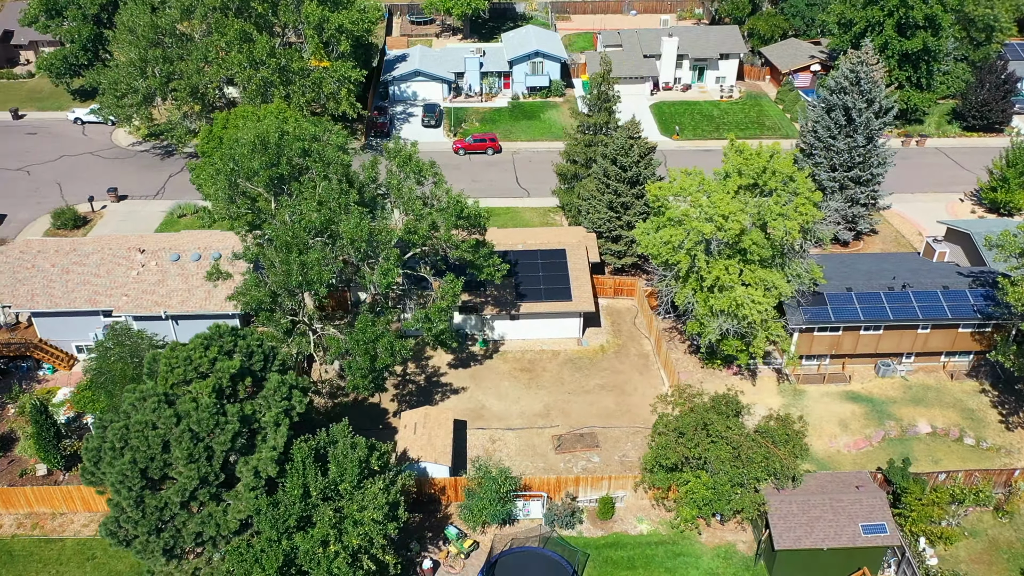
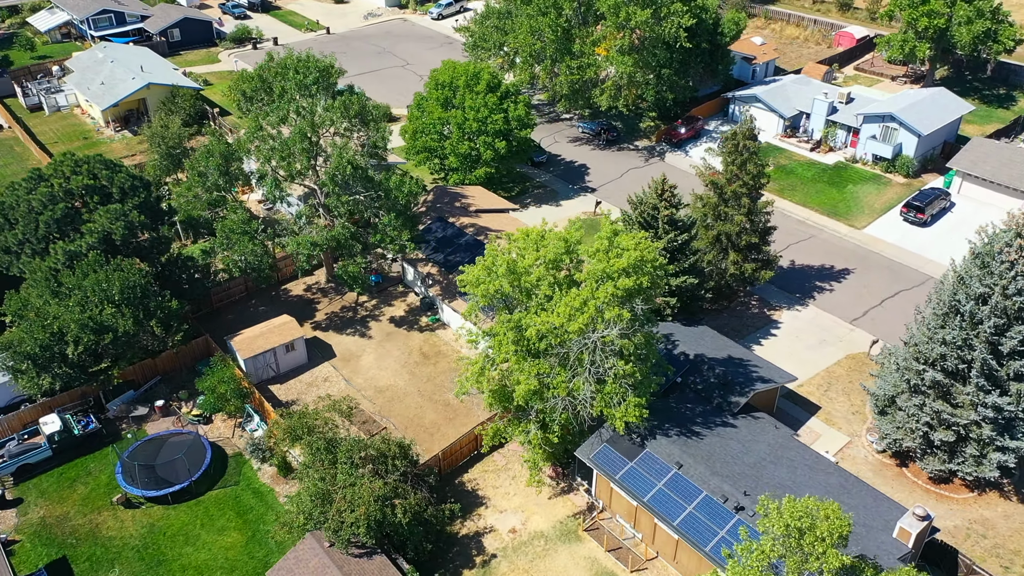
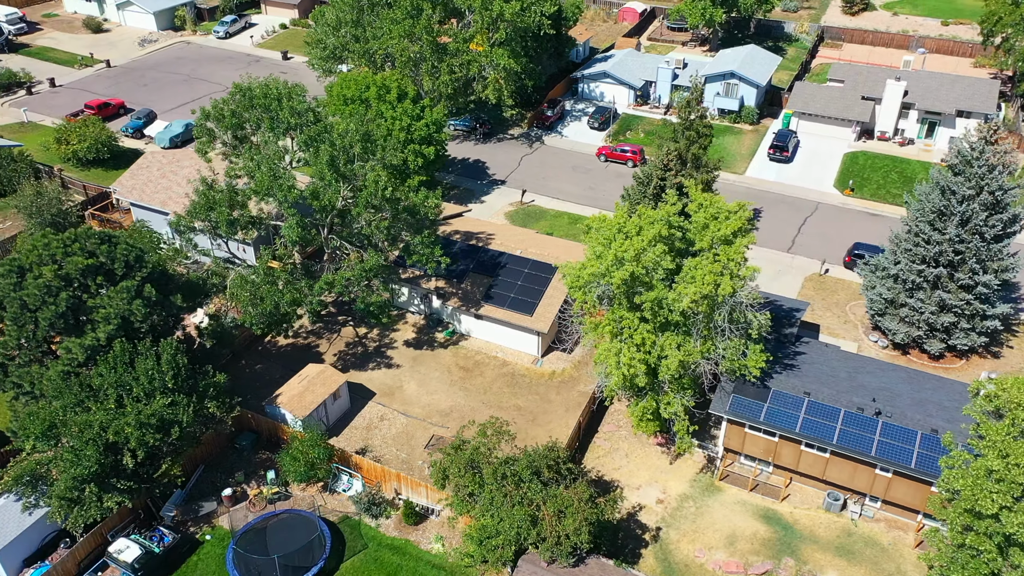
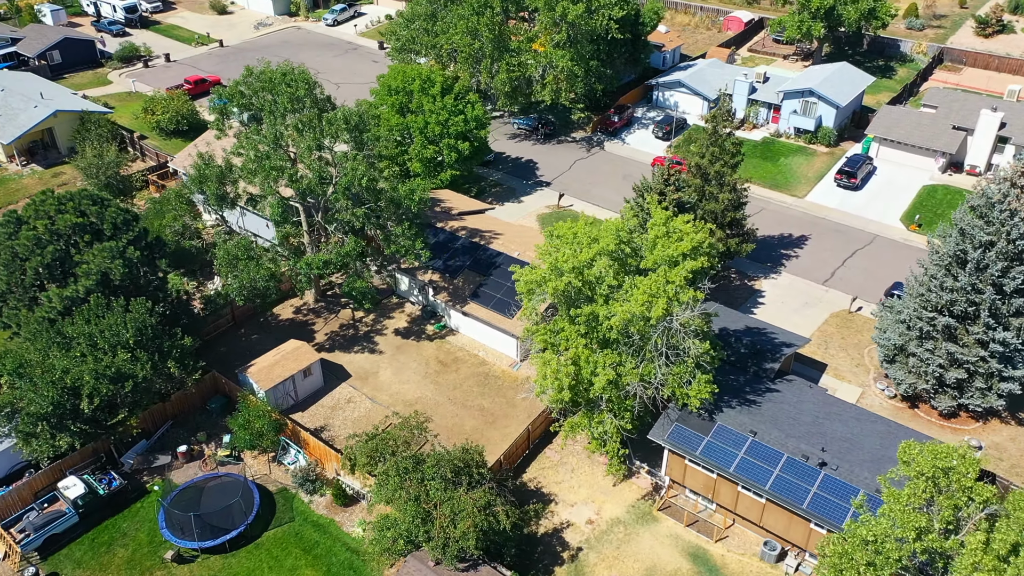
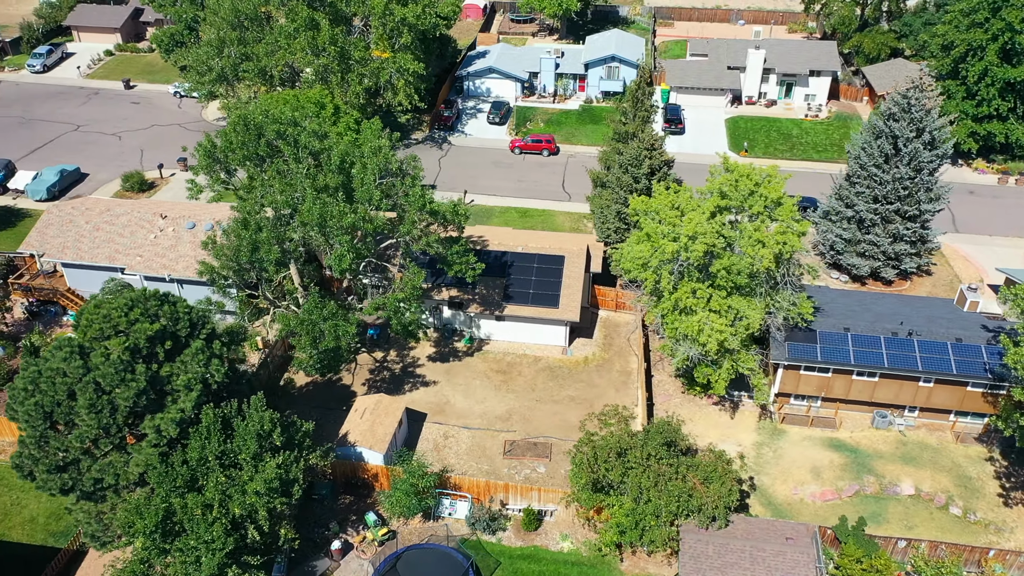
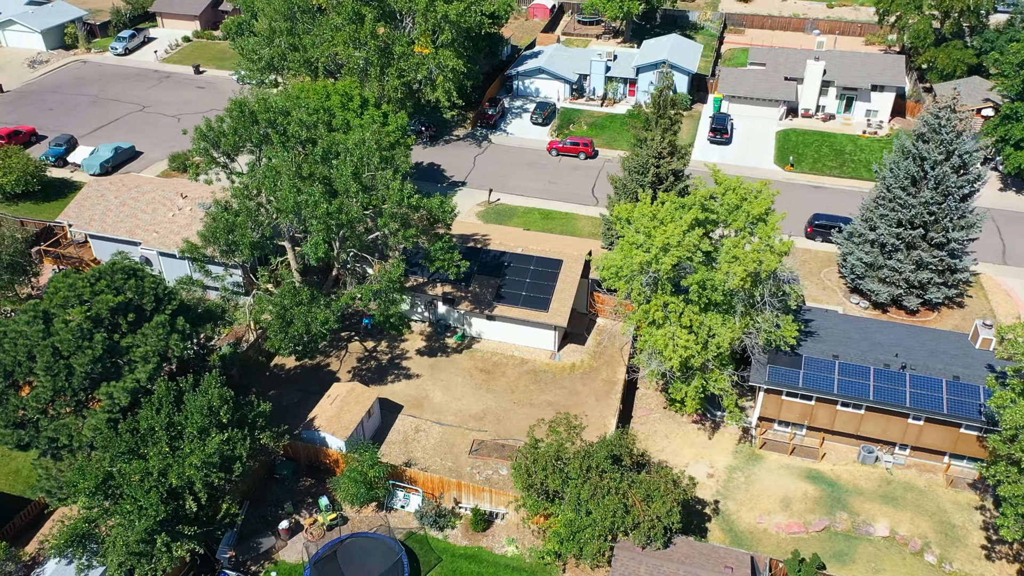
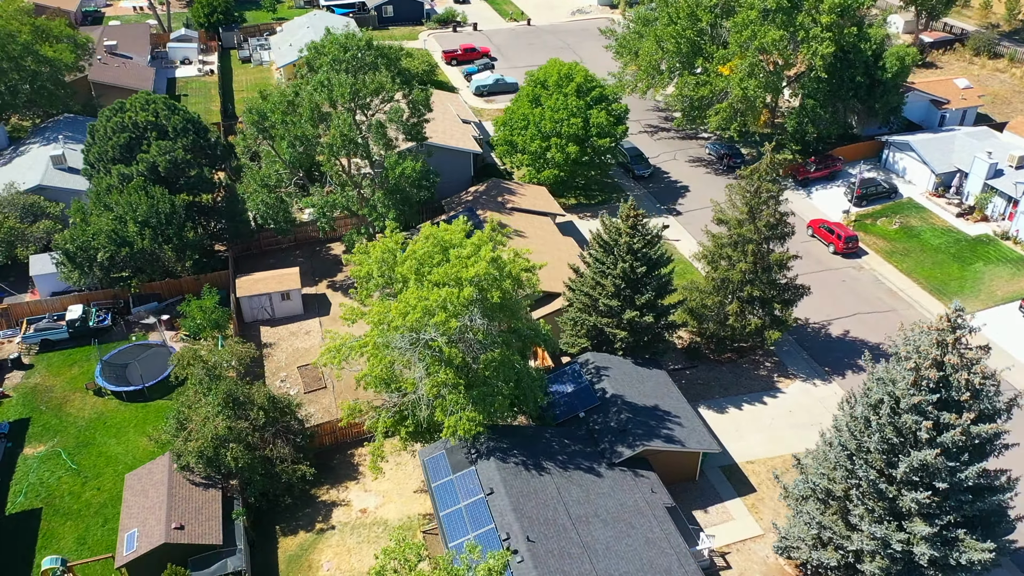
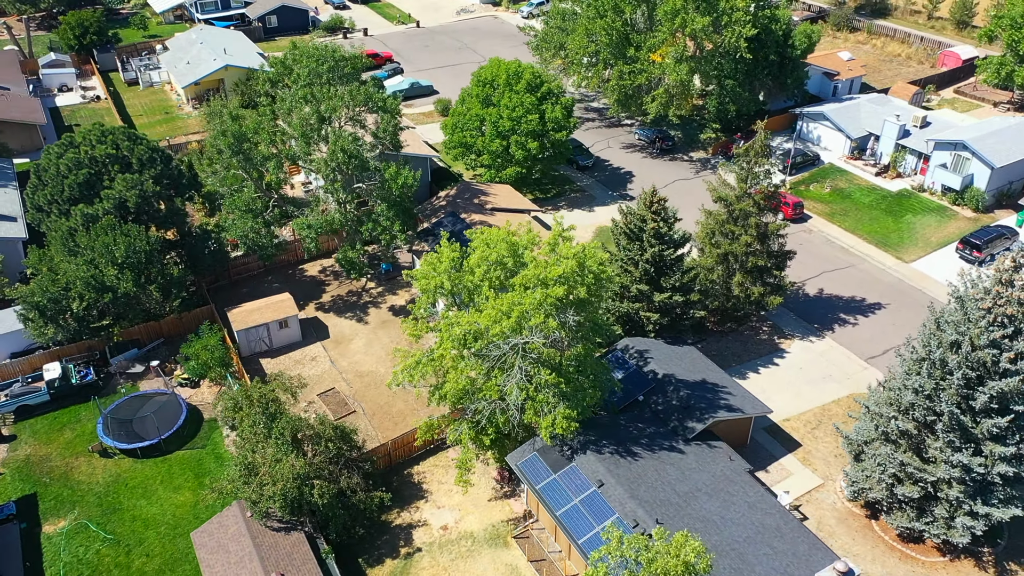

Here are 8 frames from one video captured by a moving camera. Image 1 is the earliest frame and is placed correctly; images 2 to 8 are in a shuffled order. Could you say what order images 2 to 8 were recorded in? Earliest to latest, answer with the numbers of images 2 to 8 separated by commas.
5, 6, 3, 4, 2, 8, 7
